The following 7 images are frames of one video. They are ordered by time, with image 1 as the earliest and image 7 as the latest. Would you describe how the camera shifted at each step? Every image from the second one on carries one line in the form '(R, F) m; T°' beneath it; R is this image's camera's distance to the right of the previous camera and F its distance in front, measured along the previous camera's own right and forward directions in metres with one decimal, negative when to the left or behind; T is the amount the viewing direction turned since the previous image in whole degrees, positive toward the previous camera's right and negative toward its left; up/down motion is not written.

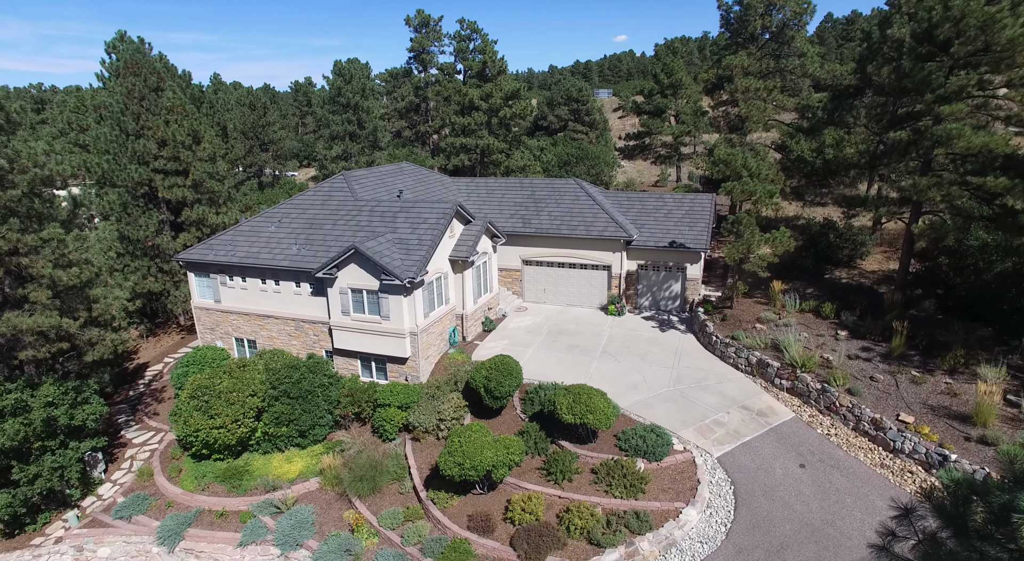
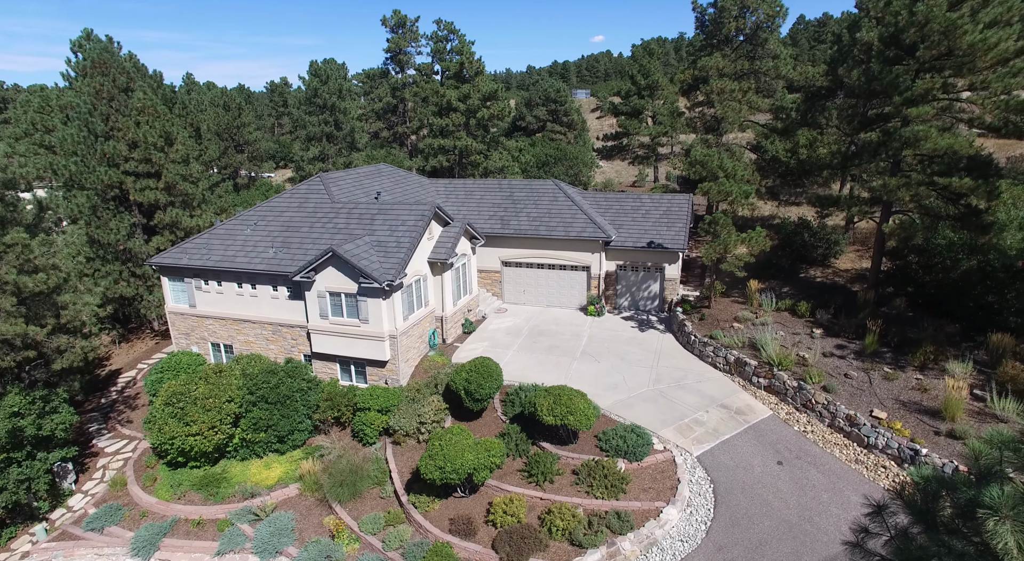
(0.0, 0.0) m; +2°
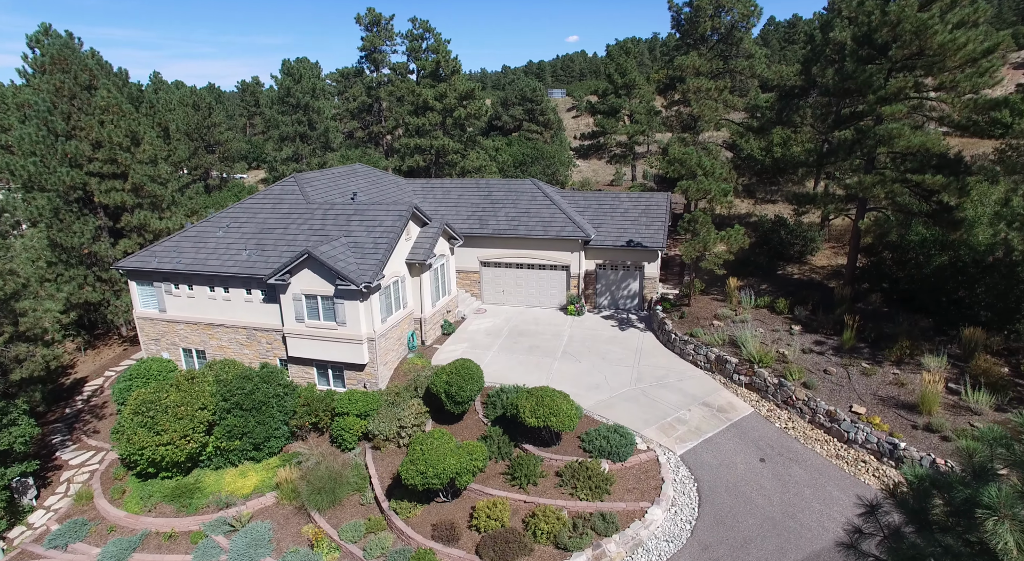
(-0.1, +0.2) m; +2°
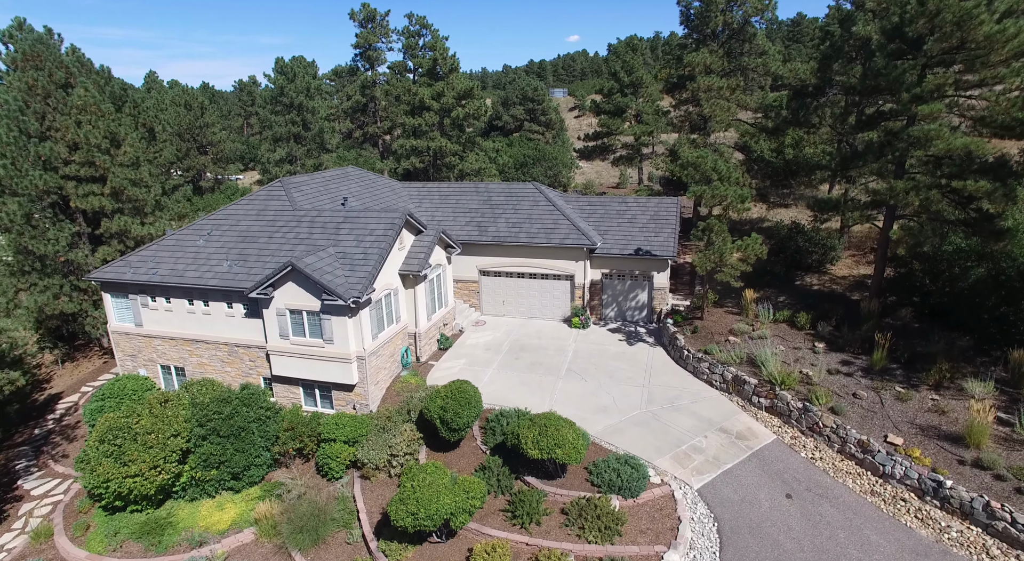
(0.0, +1.4) m; 0°
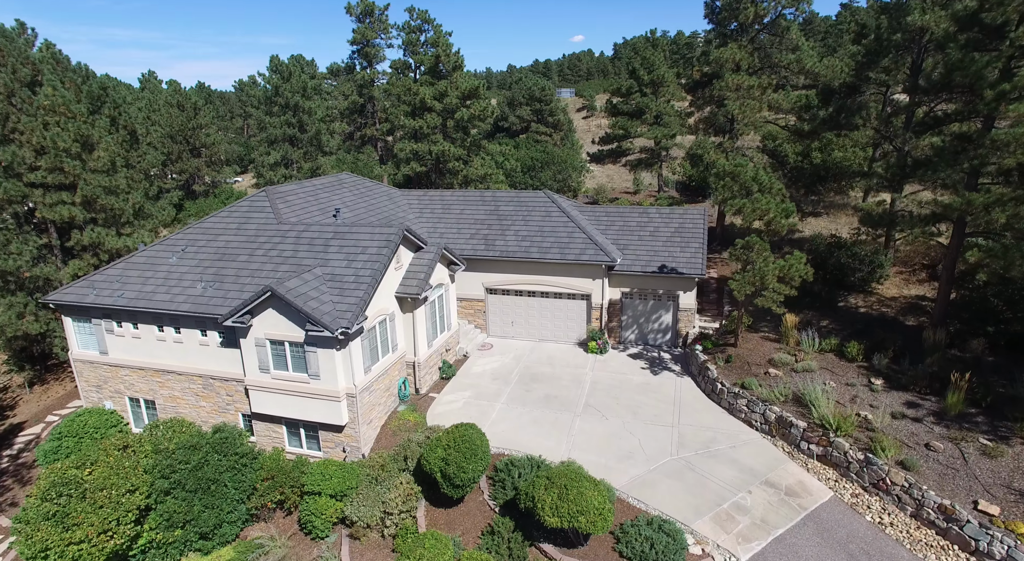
(-0.2, +2.1) m; 0°
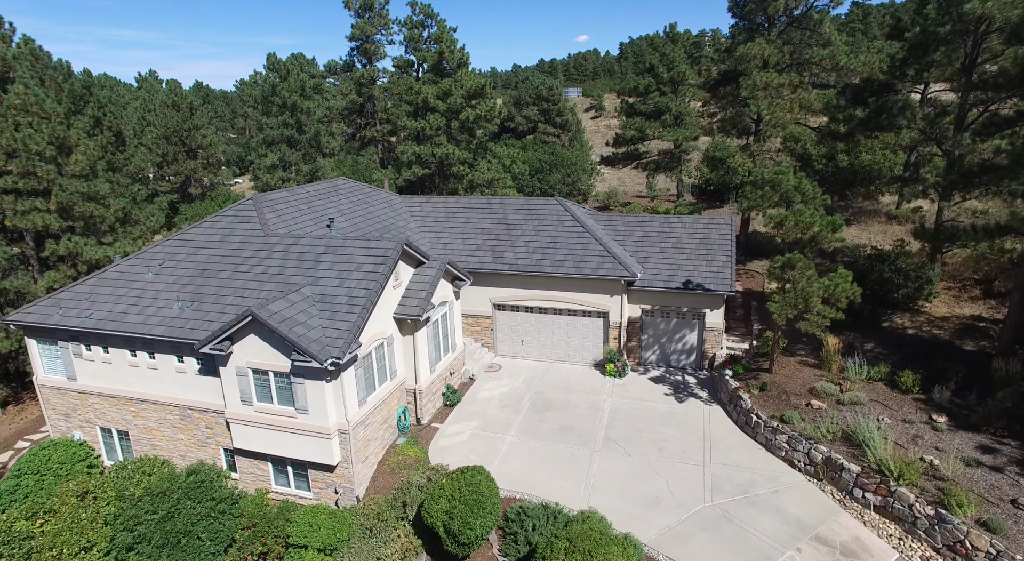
(-0.2, +1.7) m; 0°
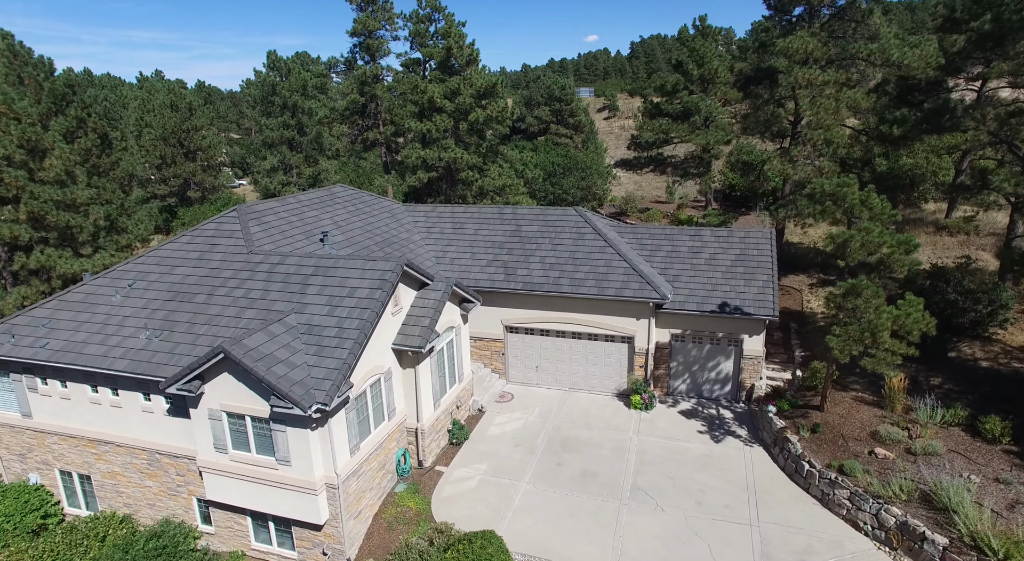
(-0.2, +1.9) m; -1°
